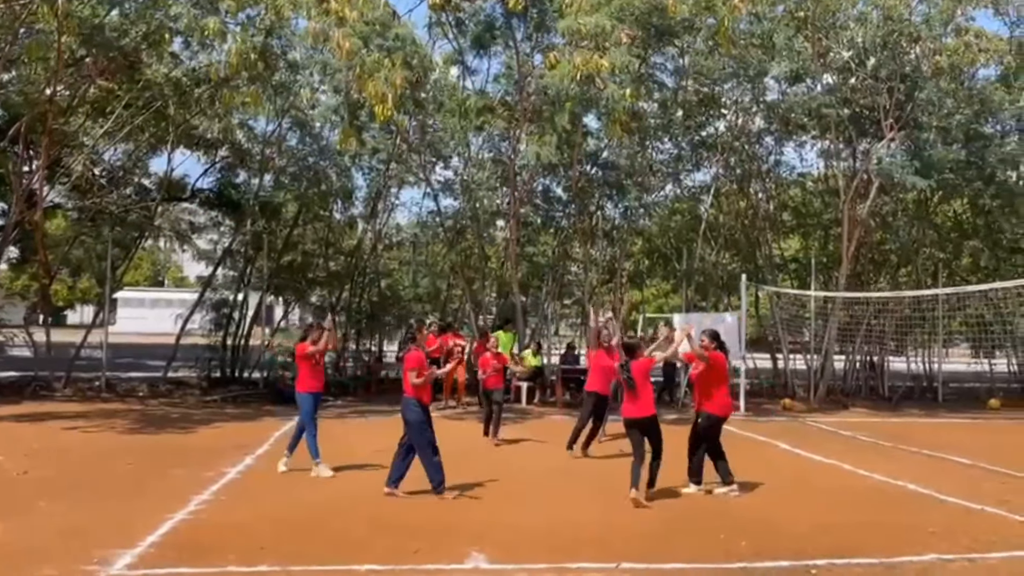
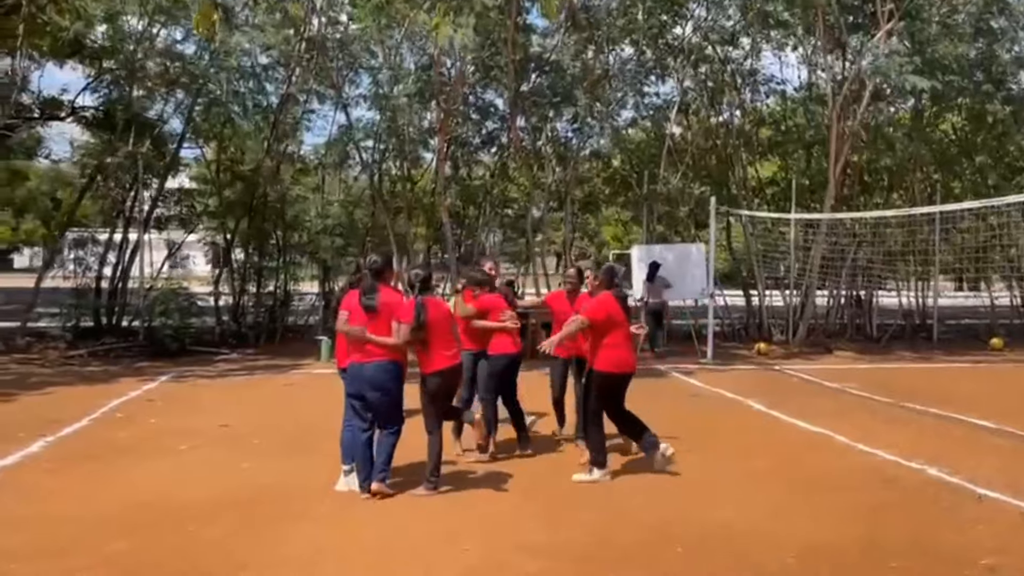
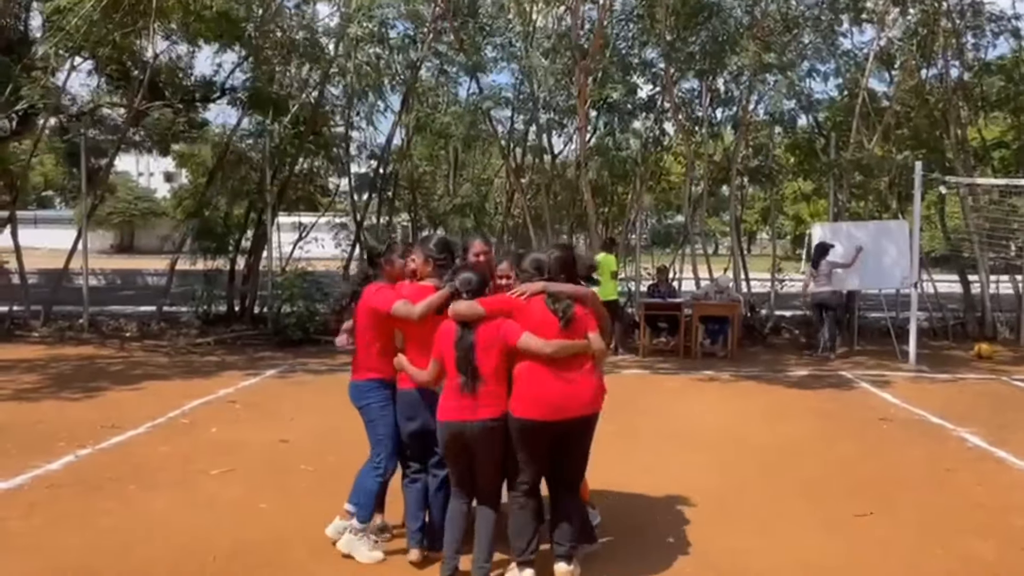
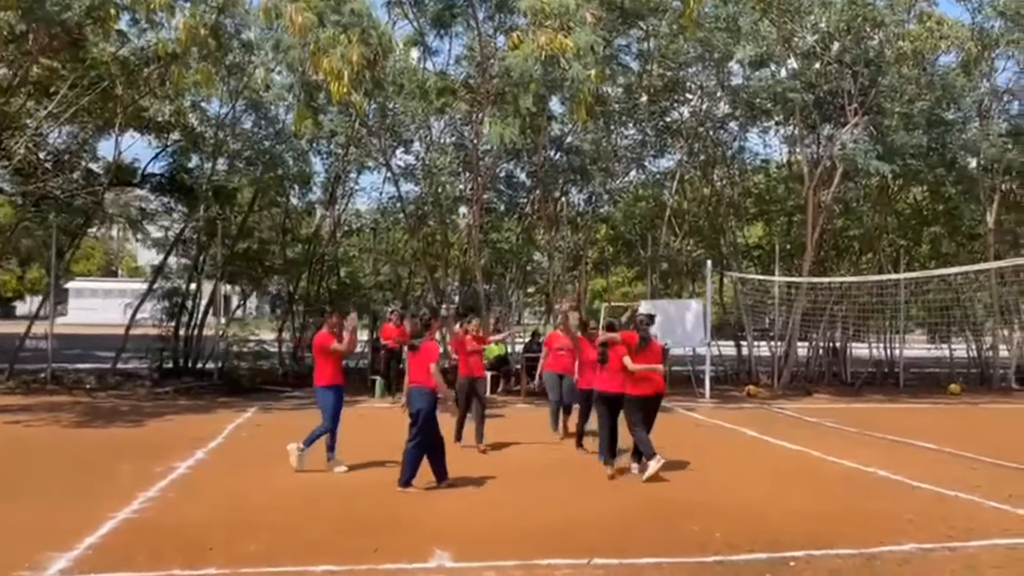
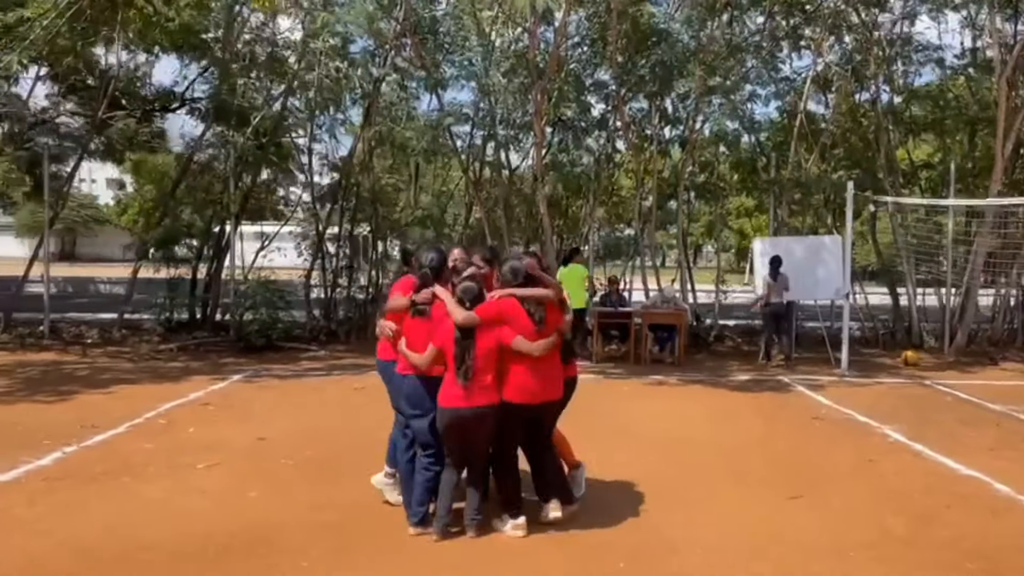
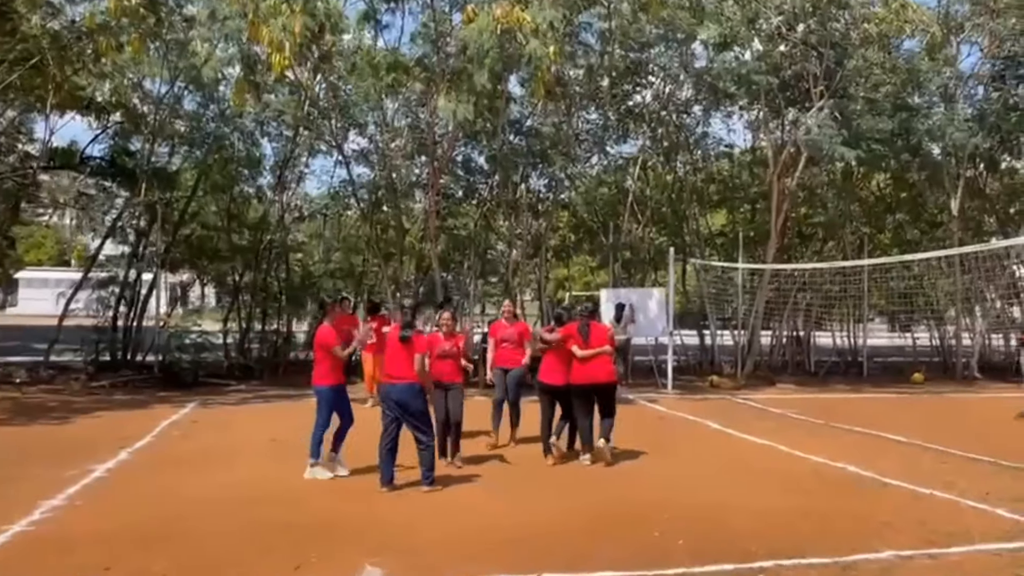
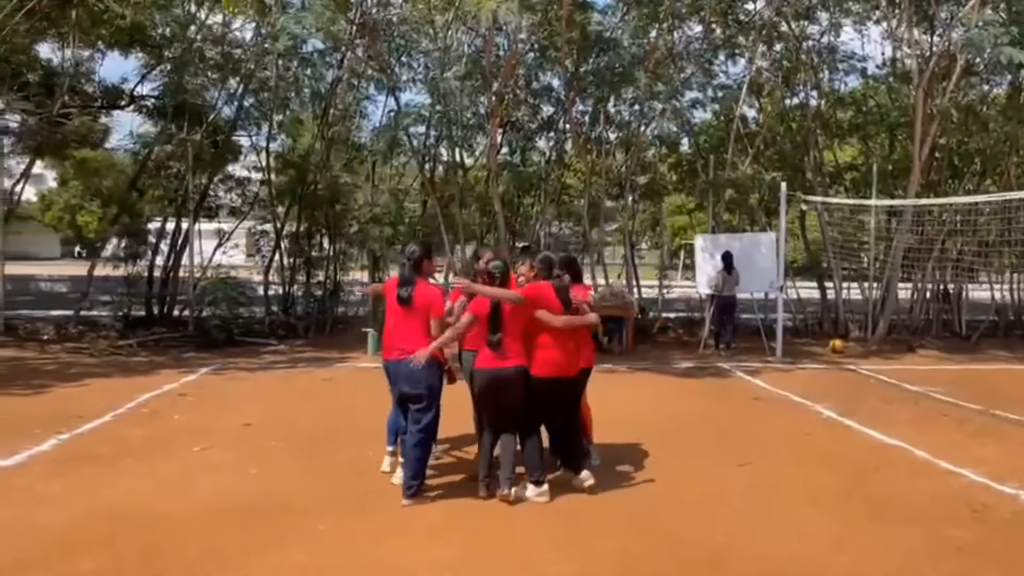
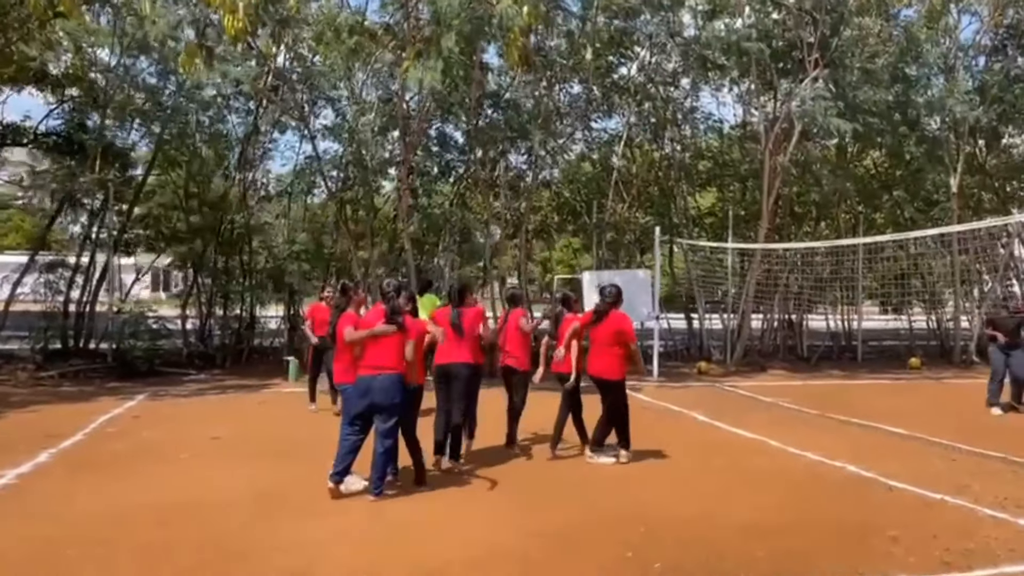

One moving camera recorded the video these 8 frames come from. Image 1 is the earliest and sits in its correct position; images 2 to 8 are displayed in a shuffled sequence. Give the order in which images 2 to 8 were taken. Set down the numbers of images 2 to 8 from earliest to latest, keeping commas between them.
4, 6, 8, 2, 7, 5, 3
